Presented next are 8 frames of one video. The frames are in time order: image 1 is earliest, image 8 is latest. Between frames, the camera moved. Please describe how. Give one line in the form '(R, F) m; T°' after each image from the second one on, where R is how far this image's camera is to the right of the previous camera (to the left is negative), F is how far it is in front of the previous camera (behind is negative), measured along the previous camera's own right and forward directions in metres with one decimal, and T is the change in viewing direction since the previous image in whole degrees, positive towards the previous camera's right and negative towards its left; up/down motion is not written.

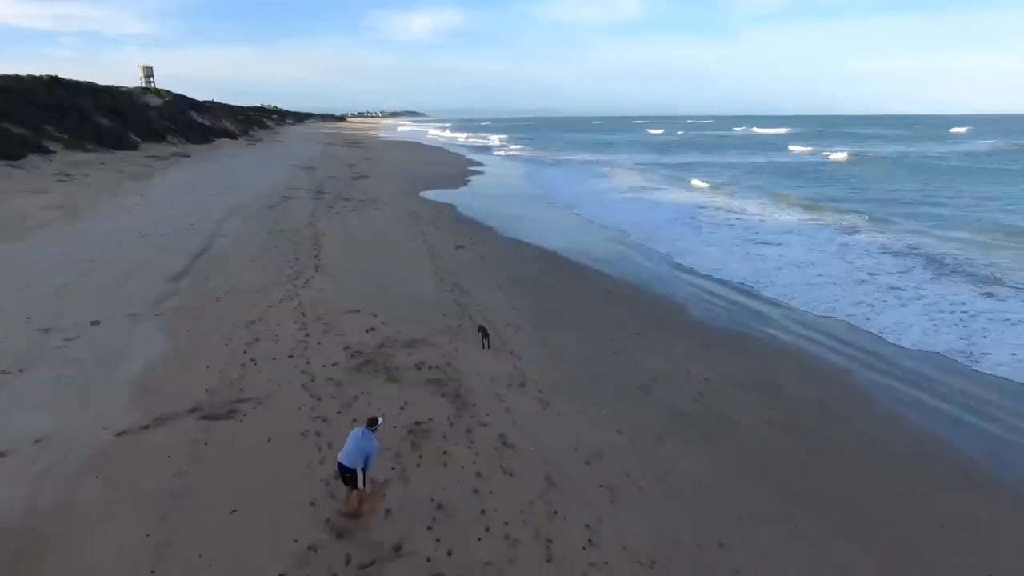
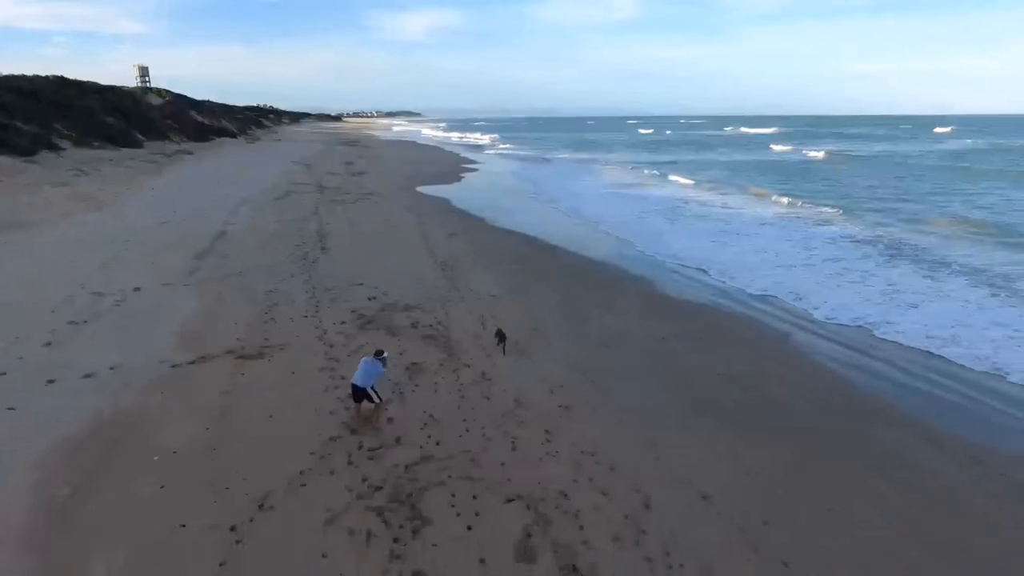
(+0.2, -1.4) m; 0°
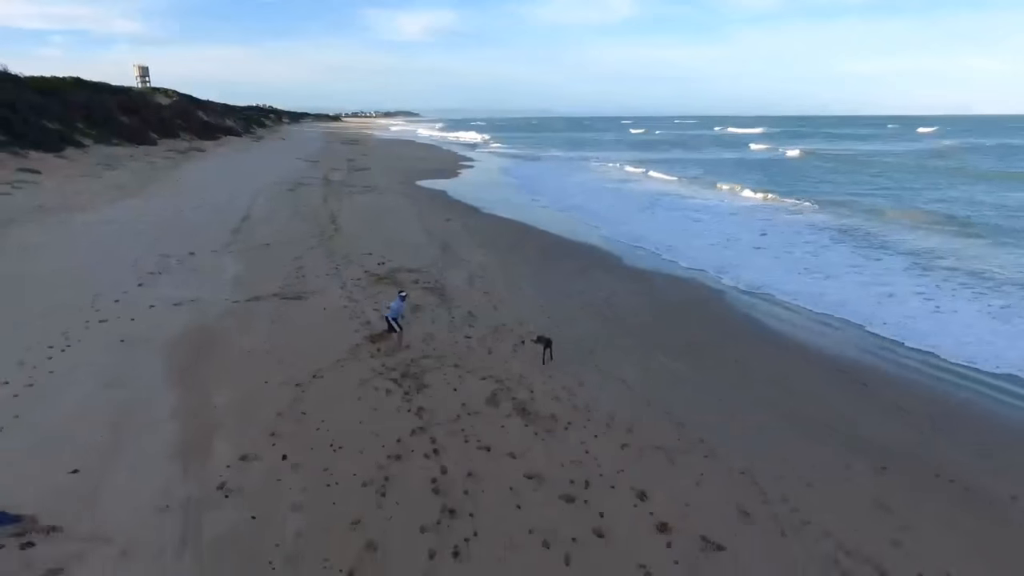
(+0.3, -2.3) m; 0°
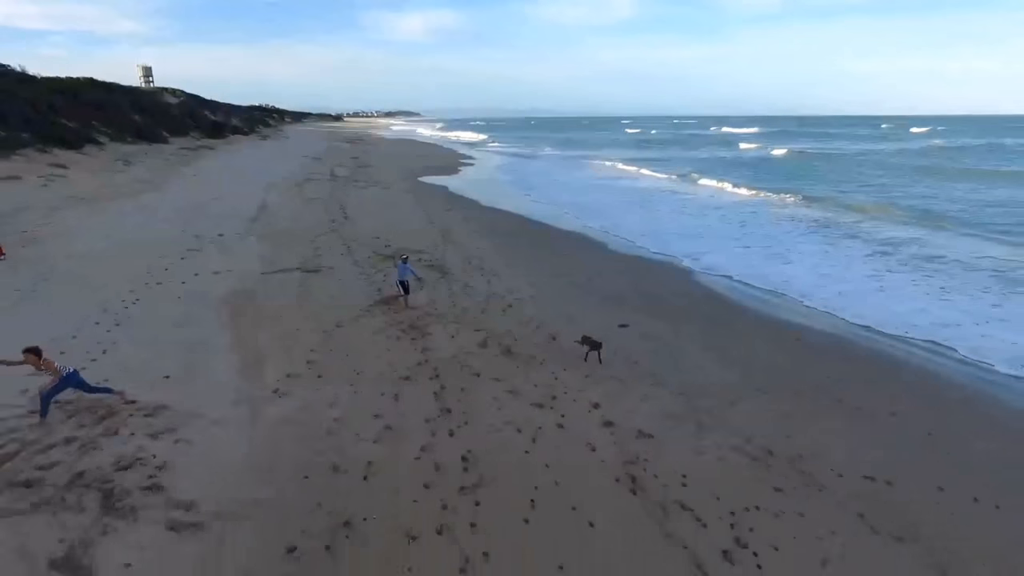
(+0.2, -1.5) m; 0°
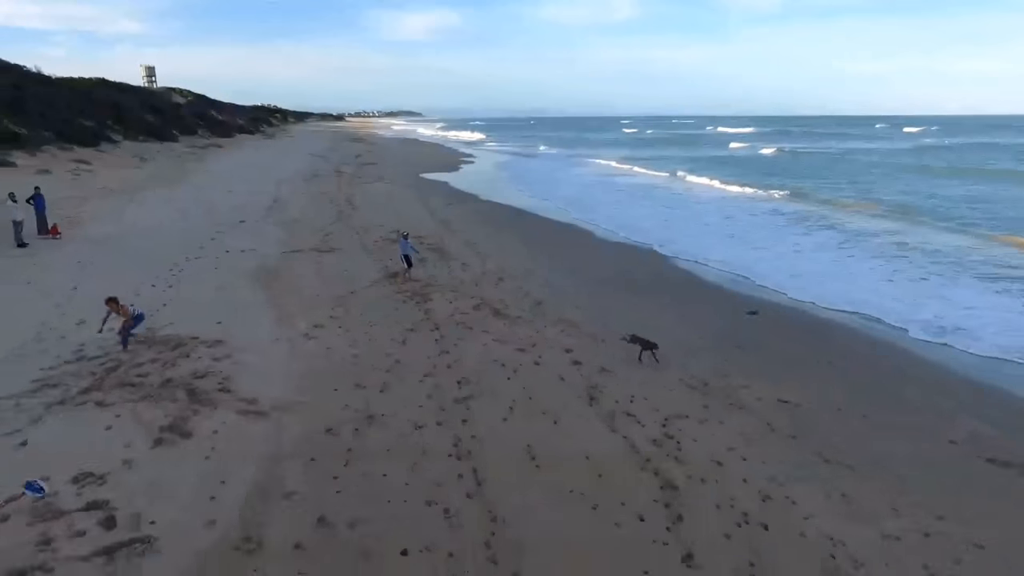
(+0.2, -1.4) m; 0°
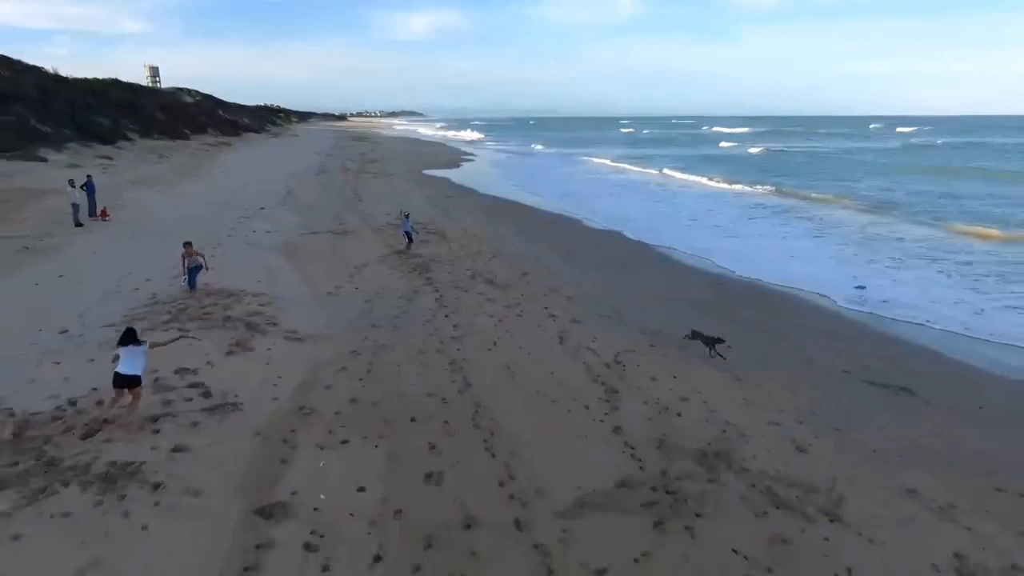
(+0.2, -1.7) m; 0°
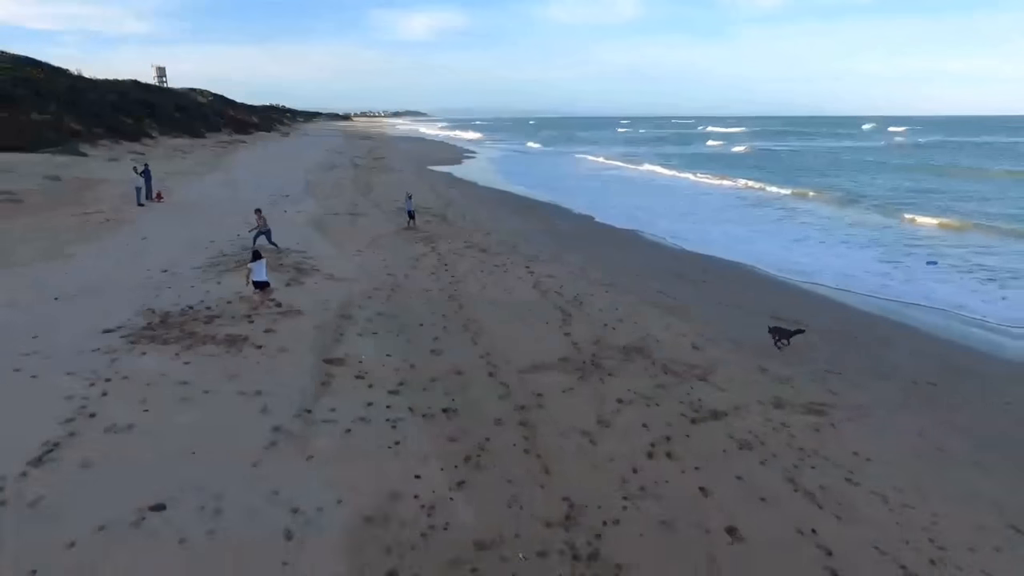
(+0.3, -2.4) m; 0°
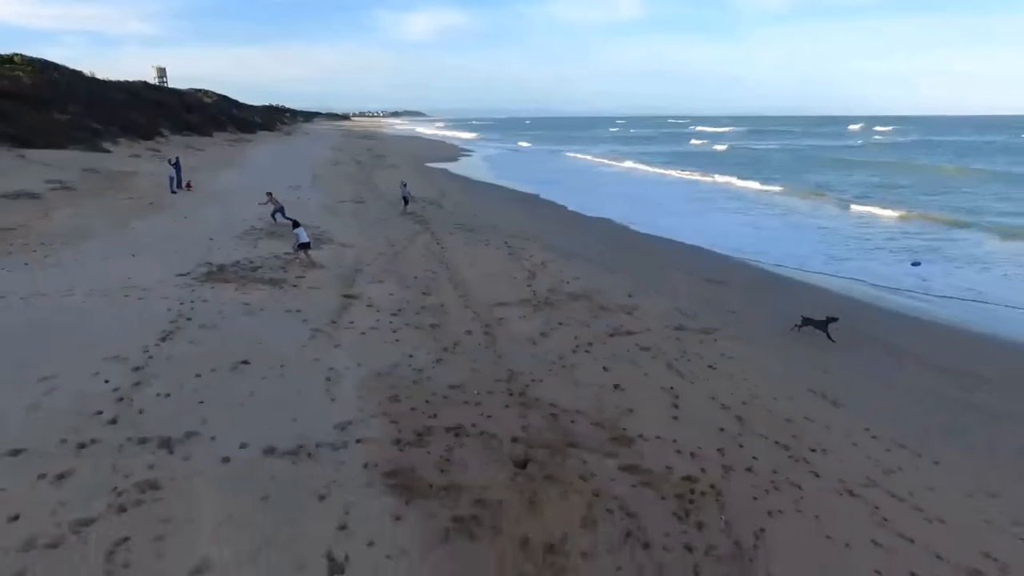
(+0.4, -2.3) m; 0°
